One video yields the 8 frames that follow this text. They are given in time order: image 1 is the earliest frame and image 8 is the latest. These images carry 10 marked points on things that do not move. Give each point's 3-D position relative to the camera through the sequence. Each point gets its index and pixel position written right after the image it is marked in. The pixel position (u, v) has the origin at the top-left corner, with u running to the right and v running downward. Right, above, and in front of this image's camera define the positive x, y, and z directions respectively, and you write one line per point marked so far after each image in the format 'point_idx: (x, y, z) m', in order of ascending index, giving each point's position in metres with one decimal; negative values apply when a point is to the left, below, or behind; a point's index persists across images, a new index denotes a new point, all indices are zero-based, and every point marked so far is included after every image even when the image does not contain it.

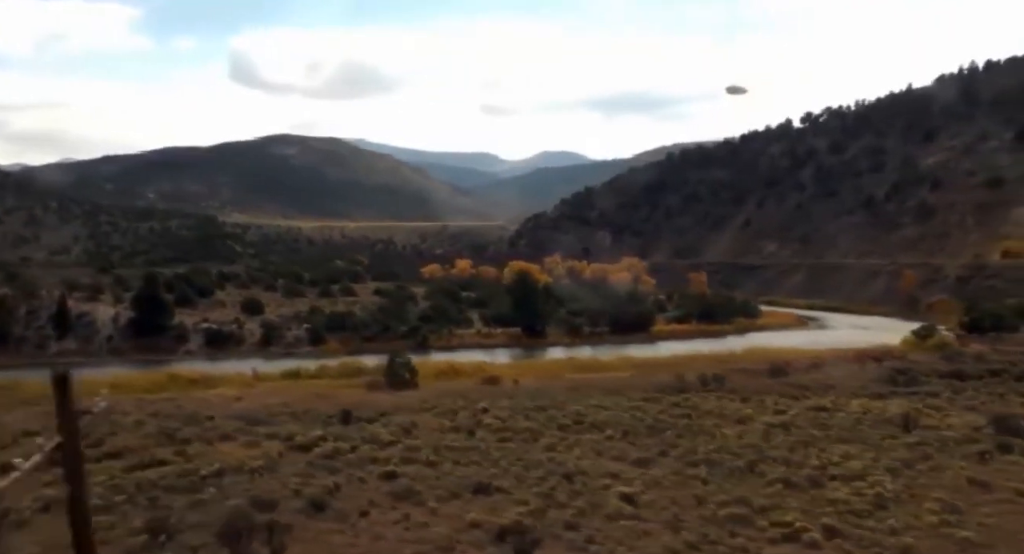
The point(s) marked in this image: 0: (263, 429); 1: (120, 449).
0: (-4.8, -3.1, +18.0) m
1: (-7.0, -3.1, +16.3) m
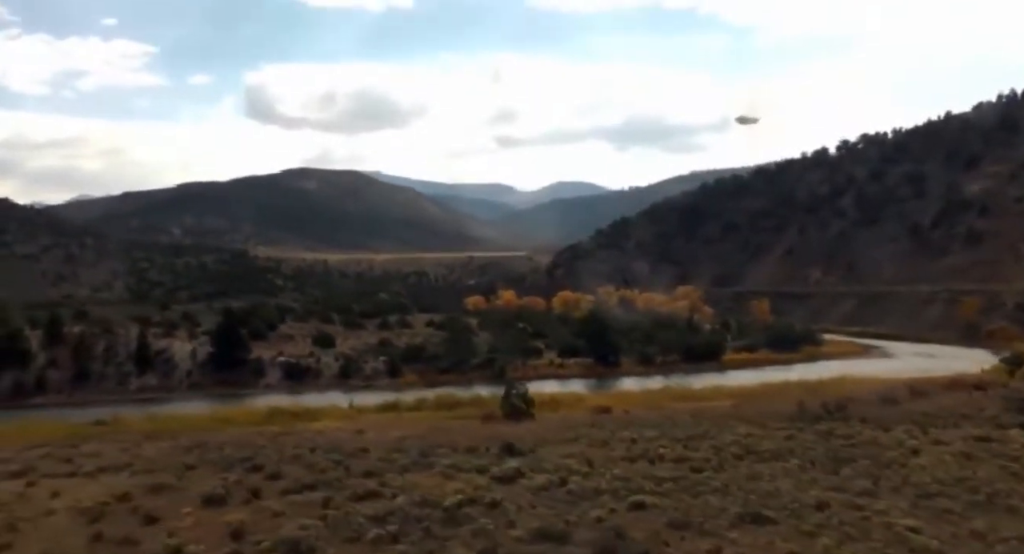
0: (-1.3, -3.7, +17.7) m
1: (-3.5, -3.7, +16.1) m
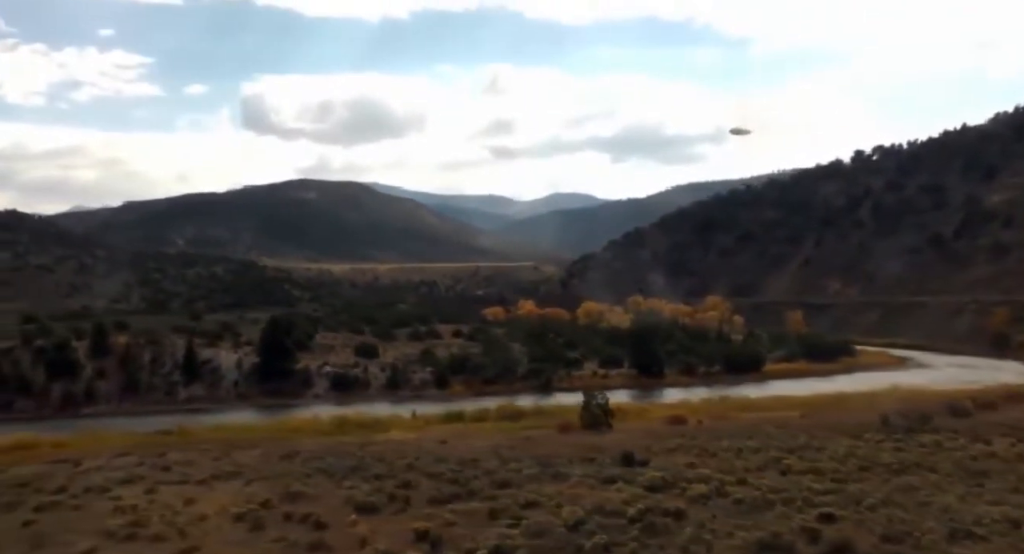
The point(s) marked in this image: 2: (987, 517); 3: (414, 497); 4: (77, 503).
0: (+1.2, -3.8, +17.5) m
1: (-1.0, -3.8, +16.0) m
2: (+6.4, -3.2, +12.0) m
3: (-1.7, -3.8, +15.3) m
4: (-8.2, -4.4, +17.2) m
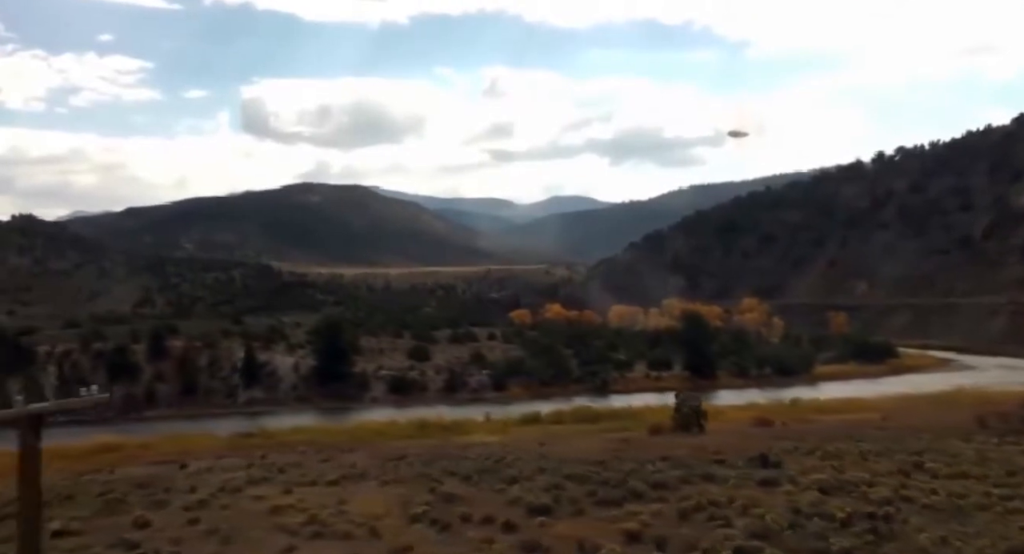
0: (+4.1, -3.8, +17.4) m
1: (+1.8, -3.8, +15.9) m
2: (+9.2, -3.2, +11.8) m
3: (+1.1, -3.8, +15.2) m
4: (-5.4, -4.4, +17.2) m
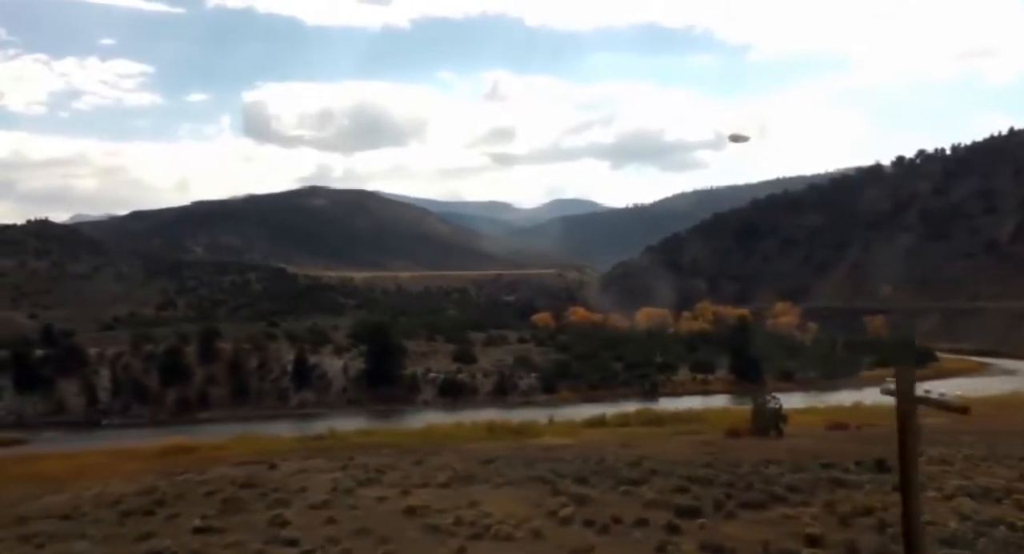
0: (+6.5, -3.9, +17.3) m
1: (+4.2, -3.9, +15.8) m
2: (+11.5, -3.2, +11.7) m
3: (+3.5, -3.8, +15.2) m
4: (-3.0, -4.4, +17.2) m
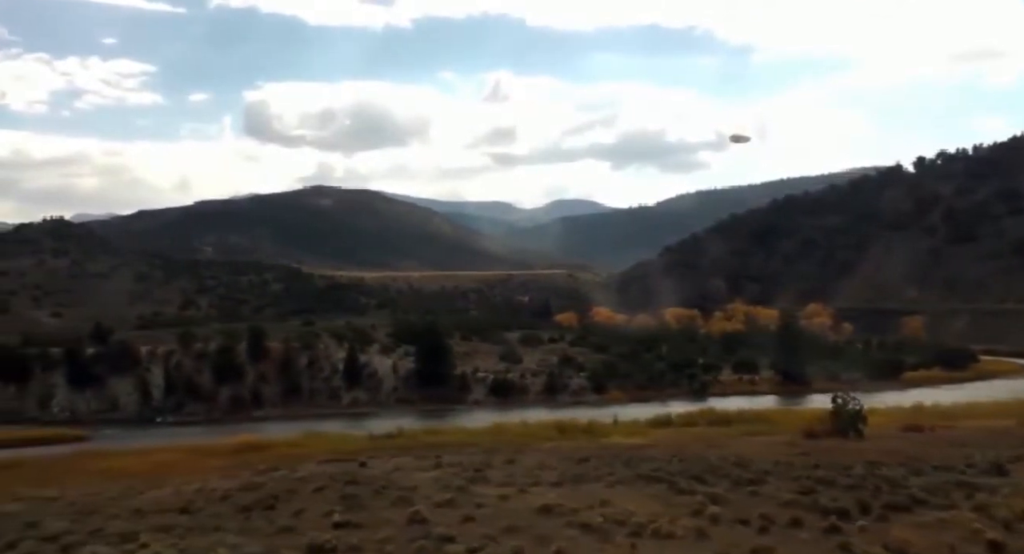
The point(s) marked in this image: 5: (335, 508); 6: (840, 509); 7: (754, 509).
0: (+8.9, -3.9, +17.2) m
1: (+6.6, -3.8, +15.8) m
2: (+13.8, -3.2, +11.6) m
3: (+5.9, -3.8, +15.2) m
4: (-0.6, -4.4, +17.3) m
5: (-3.5, -4.6, +17.6) m
6: (+5.3, -3.7, +14.2) m
7: (+4.0, -3.9, +15.0) m
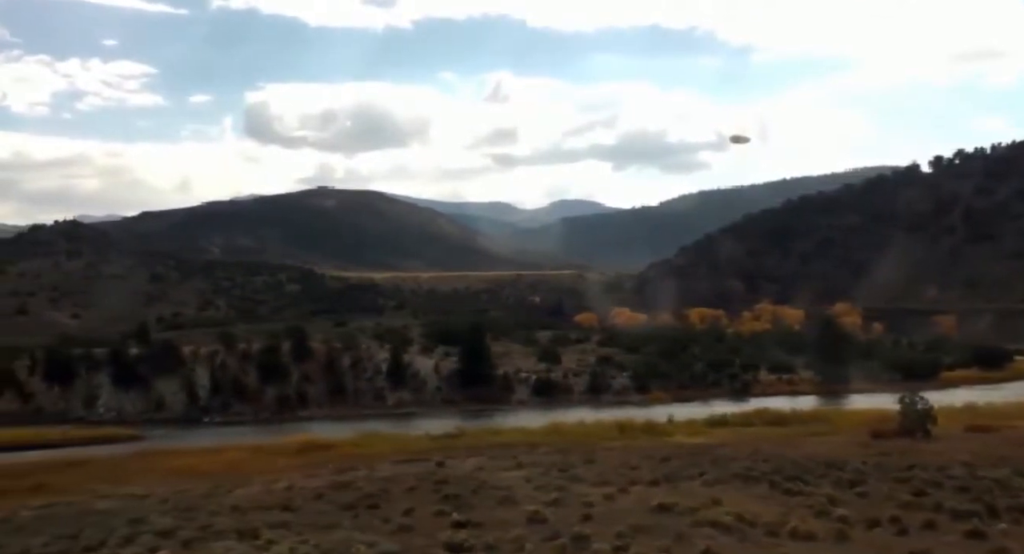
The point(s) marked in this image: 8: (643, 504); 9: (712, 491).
0: (+11.0, -3.8, +17.2) m
1: (+8.6, -3.8, +15.8) m
2: (+15.9, -3.2, +11.5) m
3: (+8.0, -3.8, +15.2) m
4: (+1.5, -4.4, +17.4) m
5: (-1.4, -4.6, +17.7) m
6: (+7.3, -3.7, +14.3) m
7: (+6.1, -3.9, +15.0) m
8: (+2.5, -4.3, +16.8) m
9: (+4.0, -4.3, +17.8) m
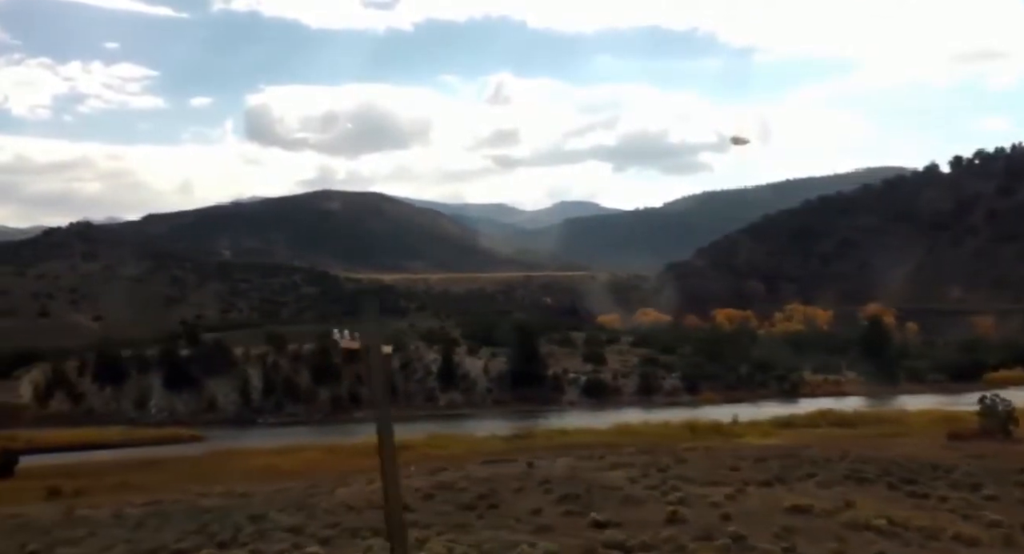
0: (+13.5, -3.9, +17.2) m
1: (+11.1, -3.9, +15.8) m
2: (+18.3, -3.2, +11.4) m
3: (+10.4, -3.8, +15.2) m
4: (+4.0, -4.5, +17.6) m
5: (+1.1, -4.7, +17.9) m
6: (+9.8, -3.7, +14.3) m
7: (+8.6, -3.9, +15.1) m
8: (+4.9, -4.3, +16.9) m
9: (+6.5, -4.3, +17.9) m
